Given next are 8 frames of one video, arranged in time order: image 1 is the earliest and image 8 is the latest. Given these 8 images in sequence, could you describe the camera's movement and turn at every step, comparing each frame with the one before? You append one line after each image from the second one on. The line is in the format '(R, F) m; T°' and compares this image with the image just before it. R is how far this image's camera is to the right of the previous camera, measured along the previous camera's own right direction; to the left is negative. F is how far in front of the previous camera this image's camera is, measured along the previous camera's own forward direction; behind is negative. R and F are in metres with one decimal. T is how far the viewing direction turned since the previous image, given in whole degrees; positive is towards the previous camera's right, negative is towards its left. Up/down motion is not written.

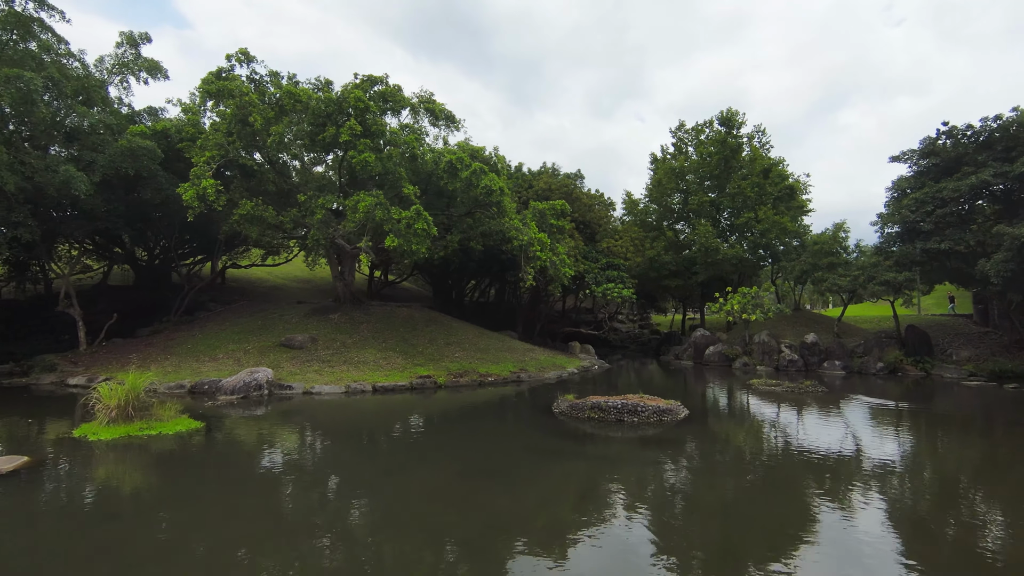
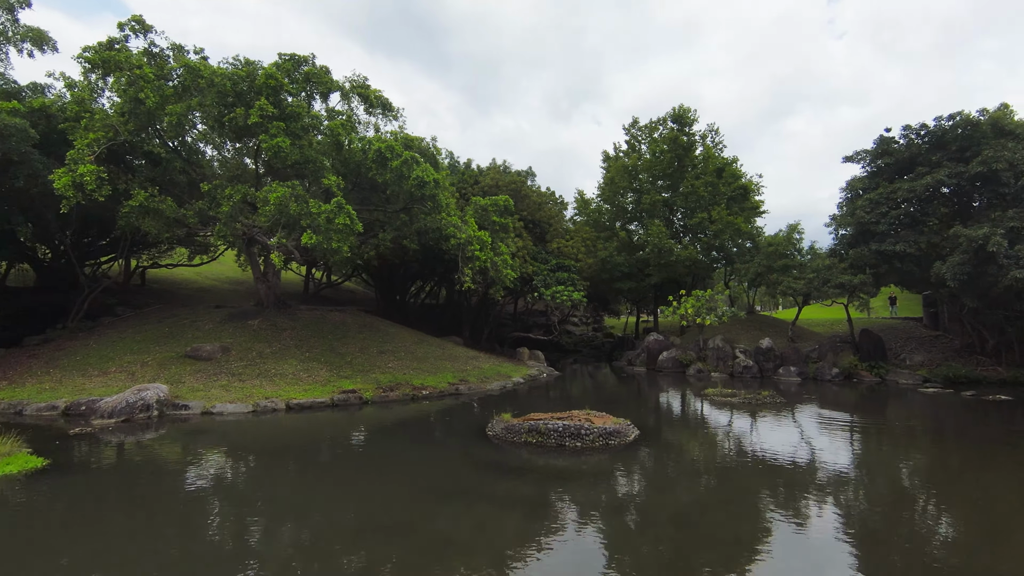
(+0.7, +1.9) m; +4°
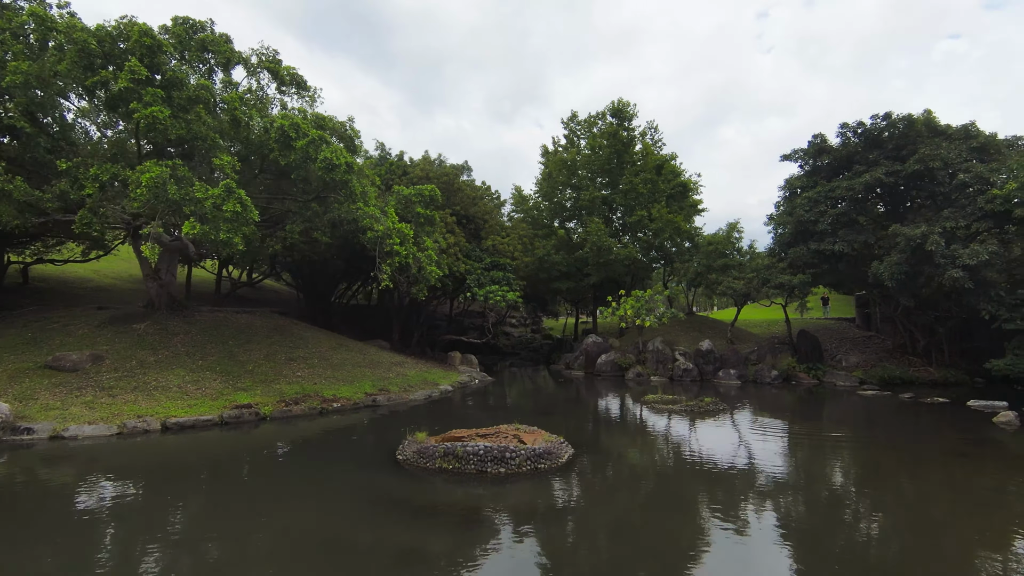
(+0.5, +1.8) m; +6°
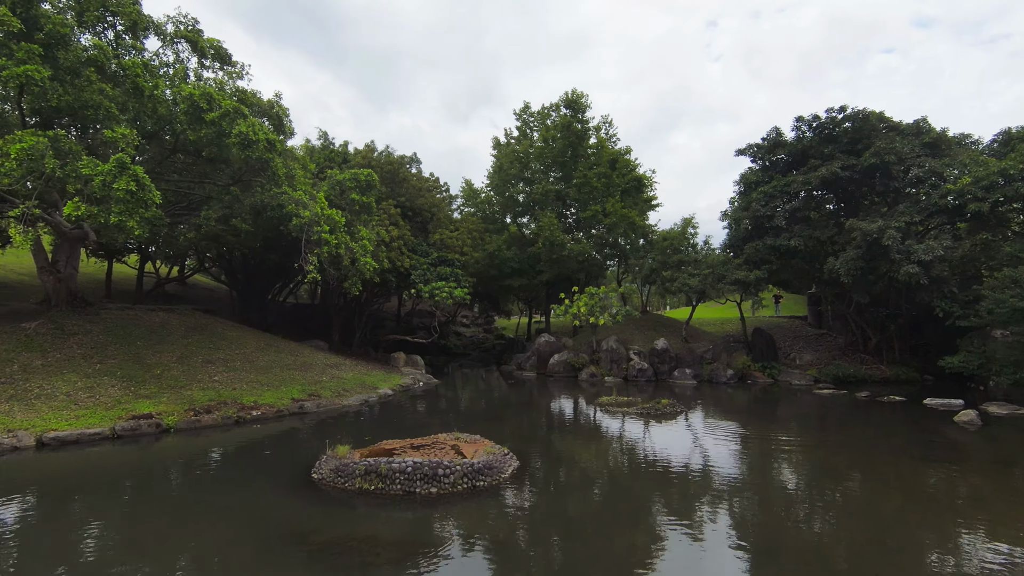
(+0.3, +1.4) m; +4°
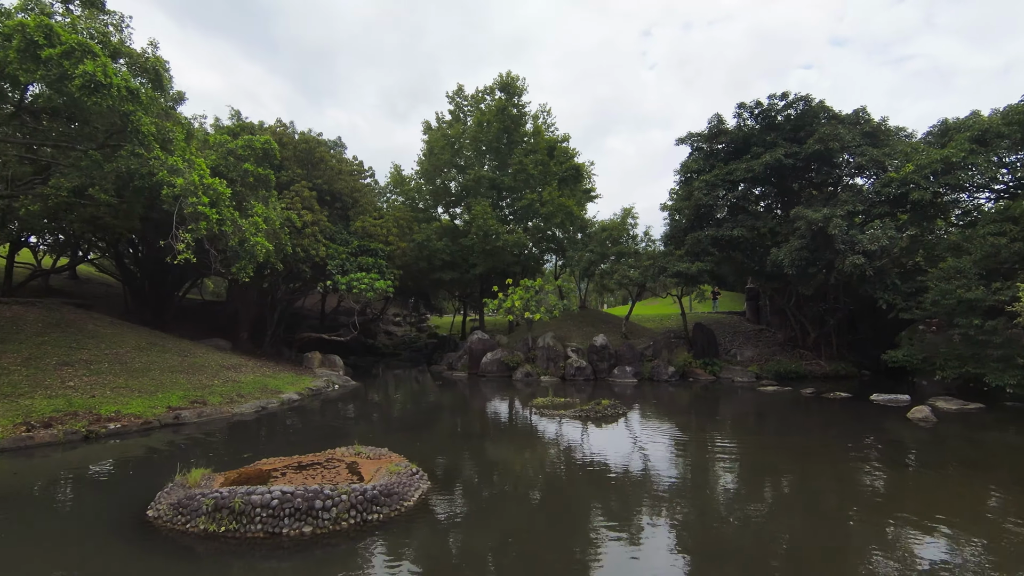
(+0.4, +1.9) m; +6°
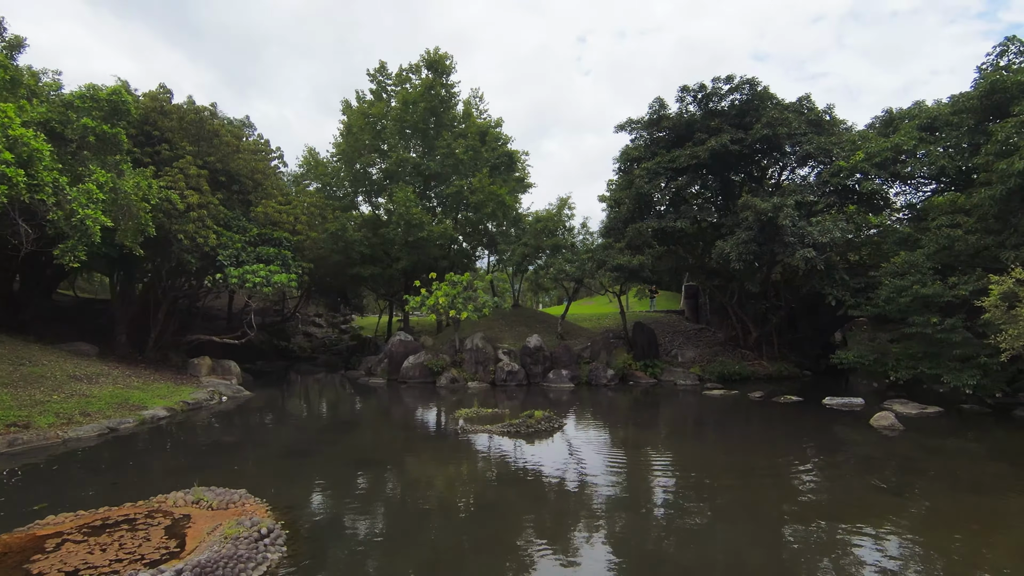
(+0.4, +2.2) m; +6°
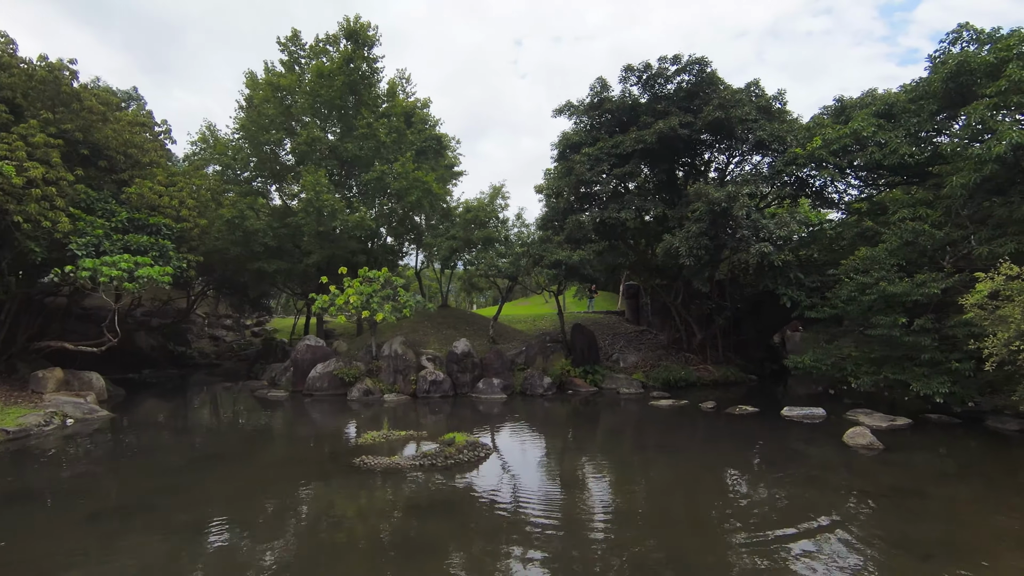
(+0.3, +2.3) m; +6°
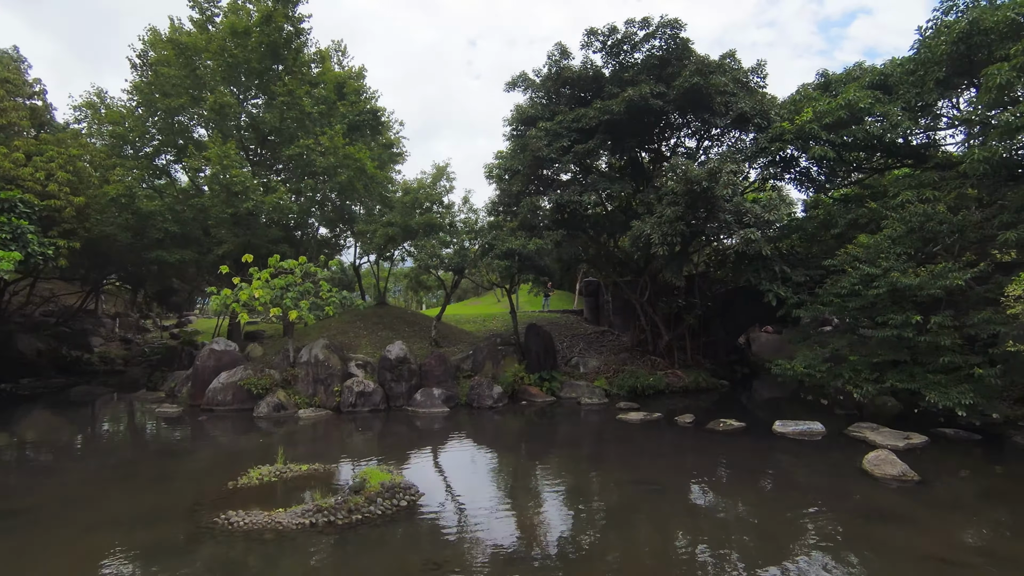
(+0.2, +2.5) m; +5°
